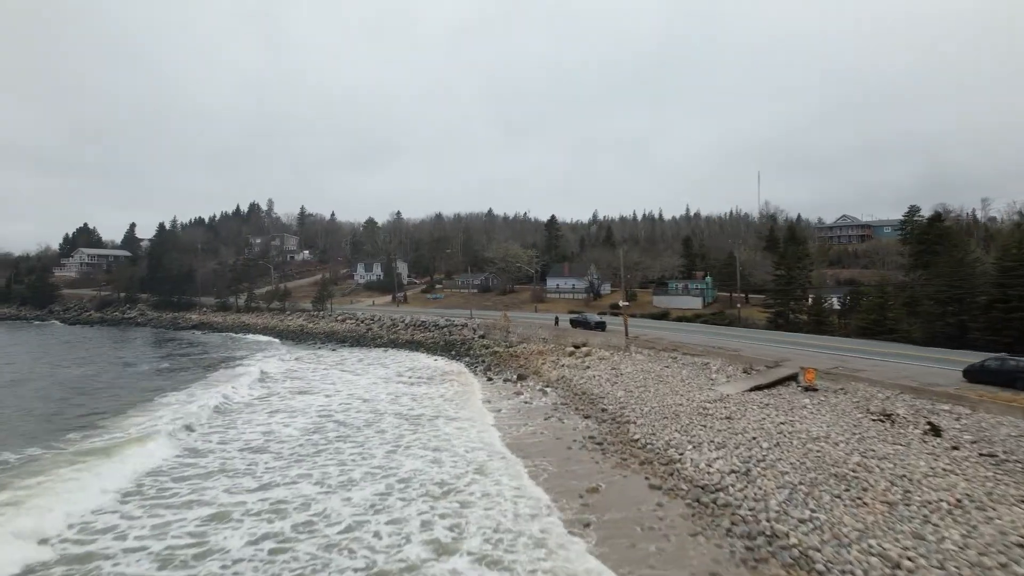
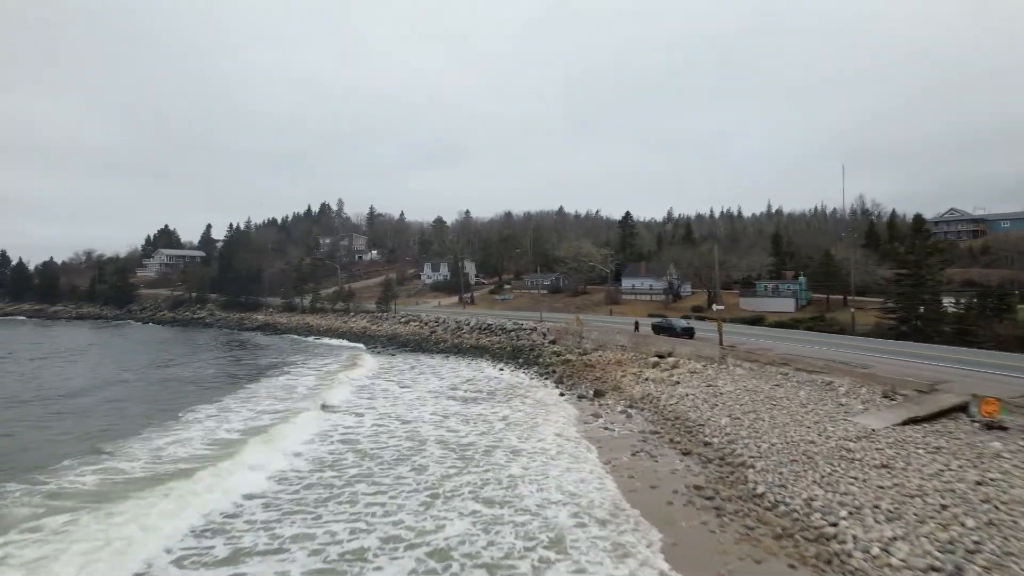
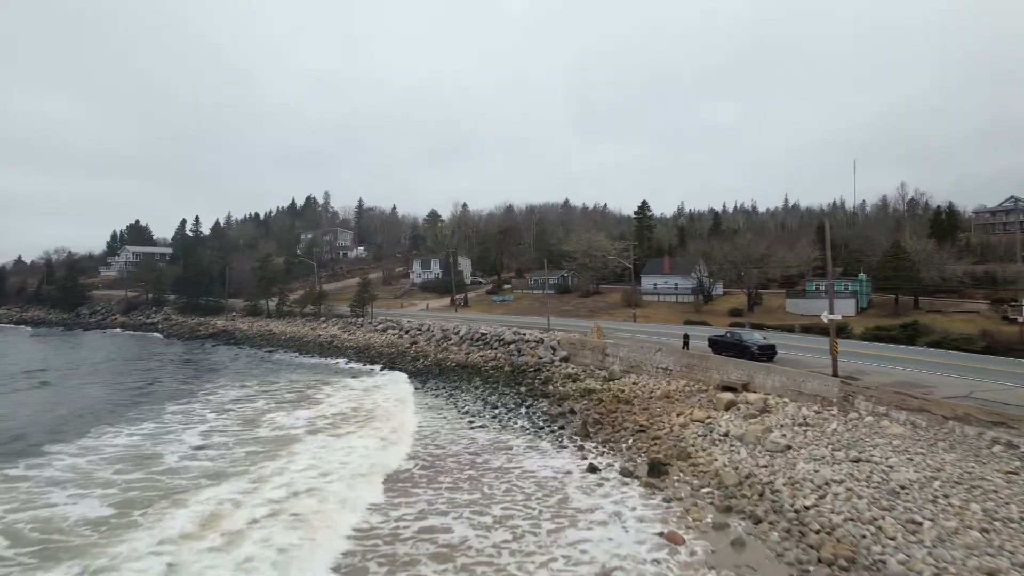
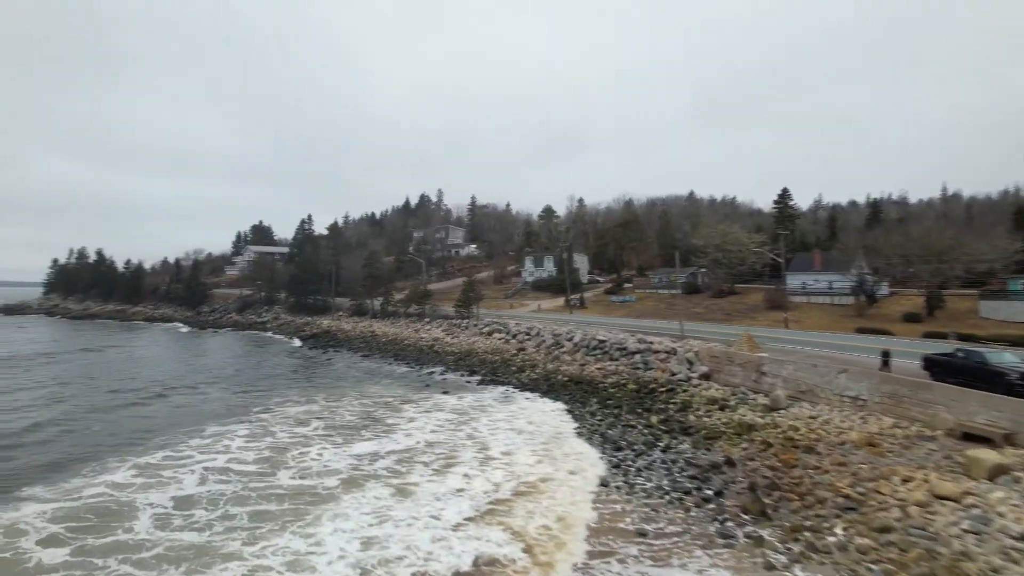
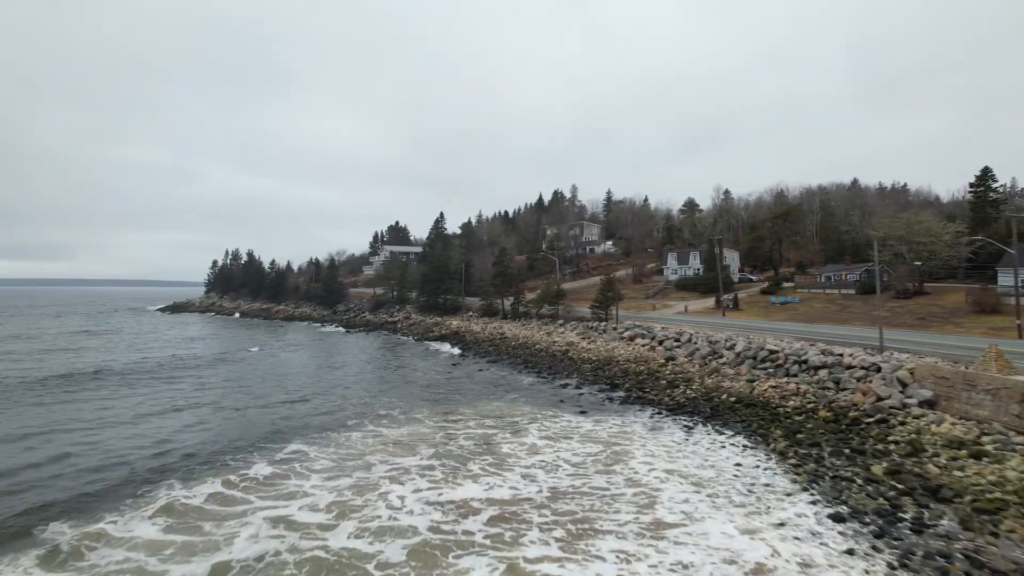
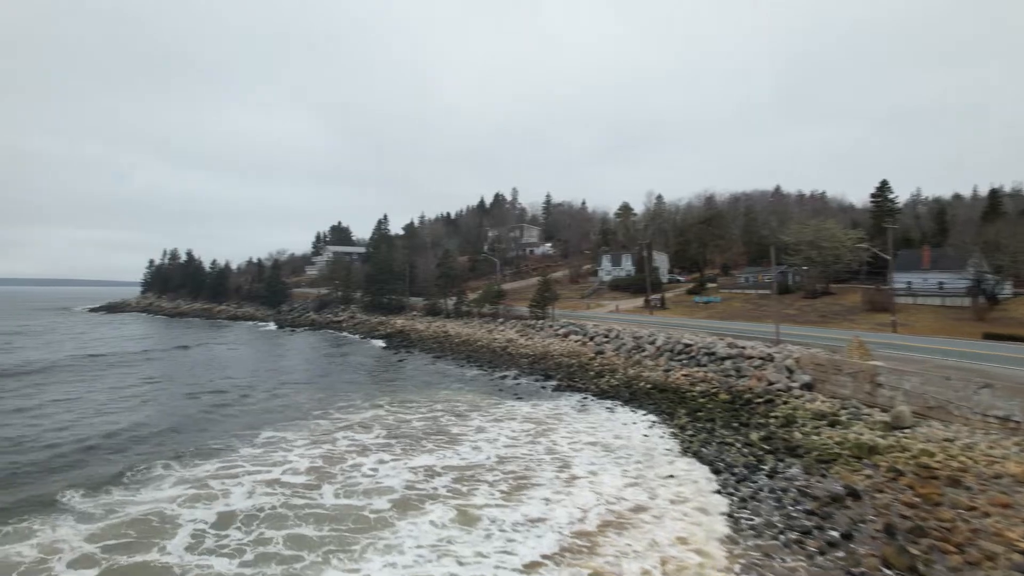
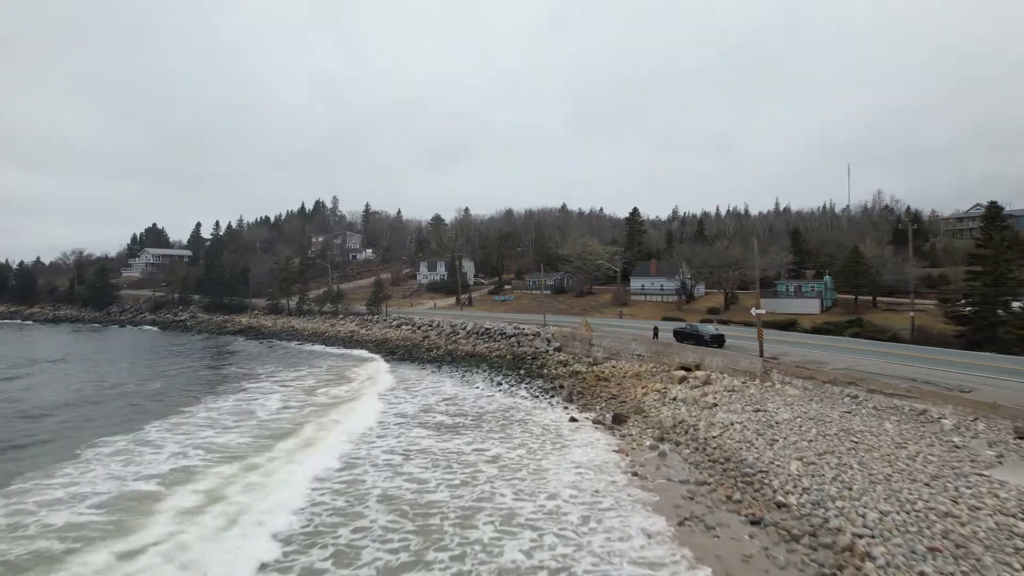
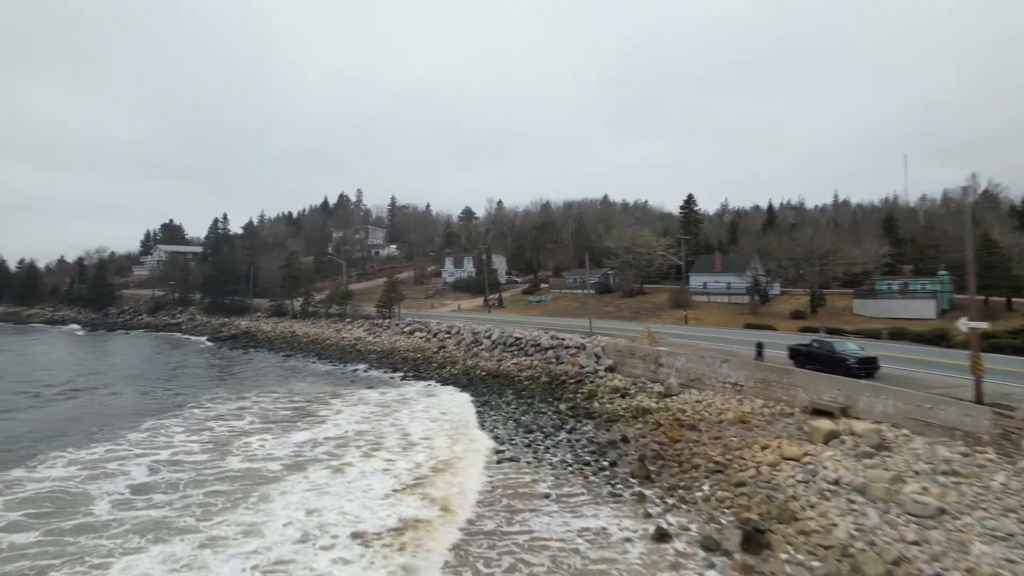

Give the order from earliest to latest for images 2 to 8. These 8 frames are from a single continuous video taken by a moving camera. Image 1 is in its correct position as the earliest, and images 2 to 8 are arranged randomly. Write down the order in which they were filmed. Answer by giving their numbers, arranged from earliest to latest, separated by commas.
2, 7, 3, 8, 4, 6, 5
